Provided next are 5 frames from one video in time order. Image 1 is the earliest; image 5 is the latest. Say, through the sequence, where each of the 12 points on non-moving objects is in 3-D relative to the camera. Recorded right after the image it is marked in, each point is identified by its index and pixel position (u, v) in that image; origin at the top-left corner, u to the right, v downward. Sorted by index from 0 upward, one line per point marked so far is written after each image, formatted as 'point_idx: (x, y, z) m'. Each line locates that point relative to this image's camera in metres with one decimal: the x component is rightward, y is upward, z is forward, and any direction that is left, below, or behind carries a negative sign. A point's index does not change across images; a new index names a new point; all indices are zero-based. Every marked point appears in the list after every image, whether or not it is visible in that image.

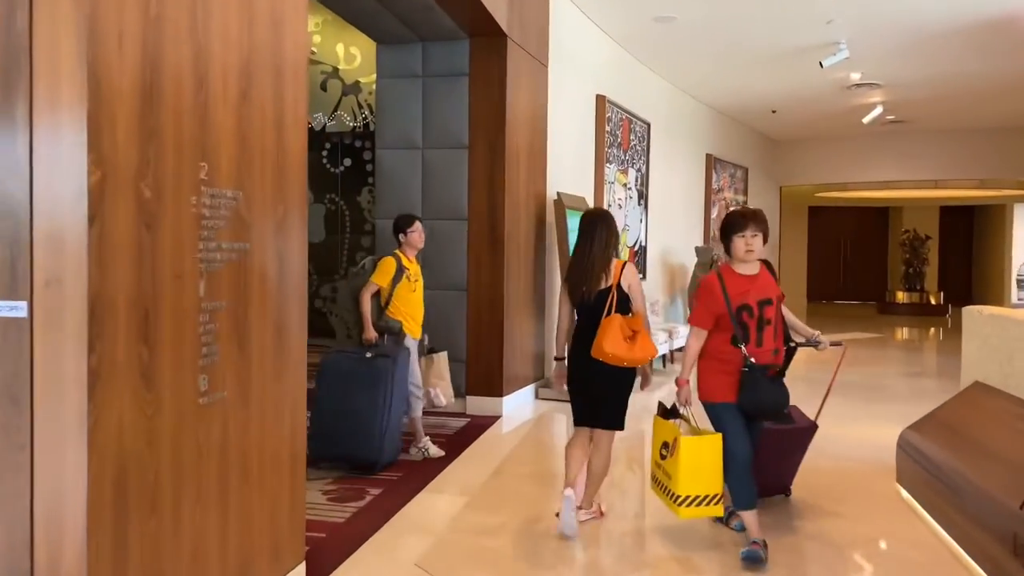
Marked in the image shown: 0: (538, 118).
0: (+0.2, +1.4, +6.0) m
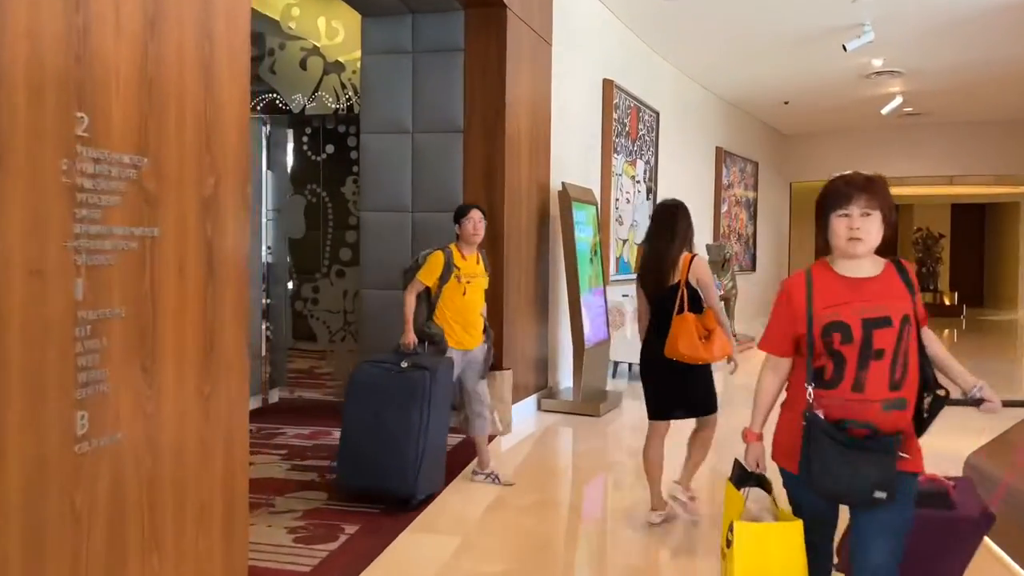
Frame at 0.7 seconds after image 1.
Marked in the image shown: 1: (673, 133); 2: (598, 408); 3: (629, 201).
0: (+0.2, +1.4, +5.5) m
1: (+2.0, +1.9, +9.0) m
2: (+0.6, -0.9, +5.4) m
3: (+1.2, +0.9, +7.5) m
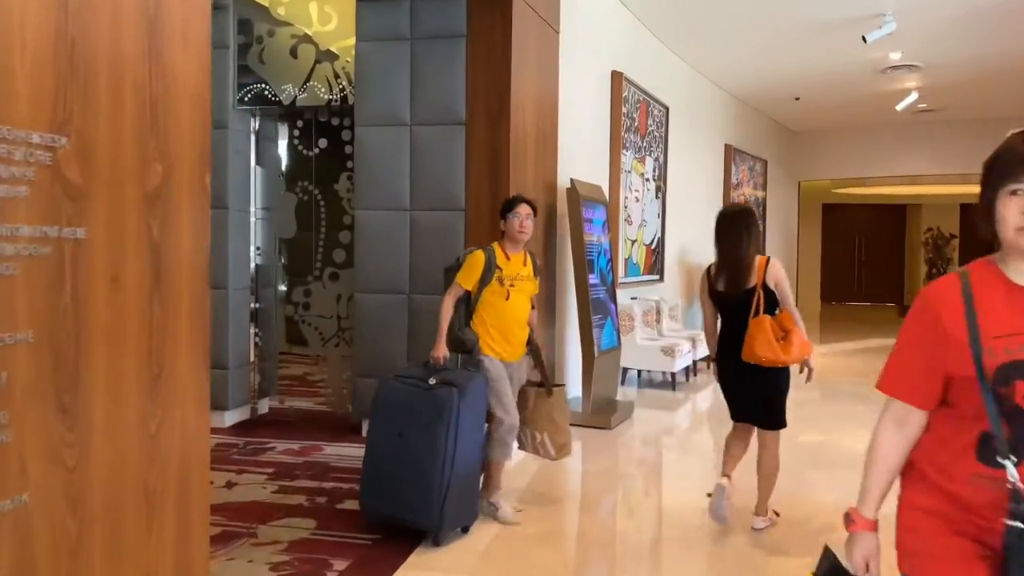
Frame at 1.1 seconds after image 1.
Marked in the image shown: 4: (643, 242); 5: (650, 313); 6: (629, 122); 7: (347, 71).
0: (+0.2, +1.4, +5.1) m
1: (+2.0, +1.9, +8.7) m
2: (+0.7, -0.9, +5.0) m
3: (+1.2, +0.9, +7.2) m
4: (+1.3, +0.5, +7.4) m
5: (+1.3, -0.2, +7.1) m
6: (+1.1, +1.5, +6.8) m
7: (-1.1, +1.4, +4.9) m
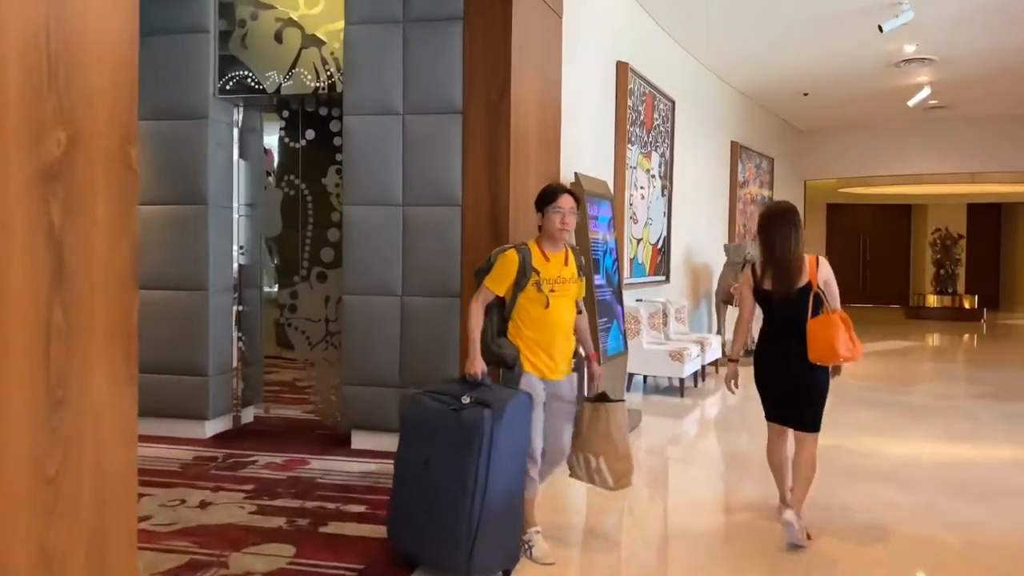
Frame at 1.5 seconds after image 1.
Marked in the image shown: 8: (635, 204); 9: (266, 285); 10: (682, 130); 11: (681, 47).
0: (+0.2, +1.4, +4.8) m
1: (+2.0, +1.9, +8.4) m
2: (+0.7, -0.9, +4.7) m
3: (+1.2, +0.9, +6.9) m
4: (+1.3, +0.4, +7.0) m
5: (+1.3, -0.2, +6.7) m
6: (+1.1, +1.5, +6.5) m
7: (-1.1, +1.4, +4.6) m
8: (+1.1, +0.8, +6.6) m
9: (-1.6, 0.0, +4.9) m
10: (+1.9, +1.7, +8.2) m
11: (+1.8, +2.6, +8.0) m
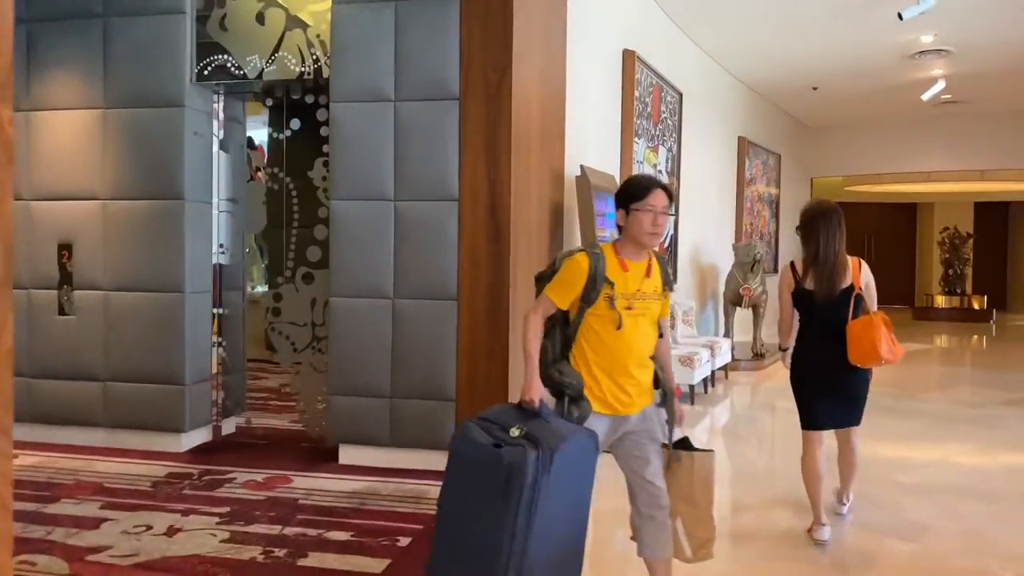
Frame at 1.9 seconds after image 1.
0: (+0.3, +1.3, +4.5) m
1: (+2.0, +1.9, +8.1) m
2: (+0.7, -0.9, +4.4) m
3: (+1.2, +0.8, +6.5) m
4: (+1.3, +0.4, +6.7) m
5: (+1.3, -0.2, +6.4) m
6: (+1.1, +1.5, +6.1) m
7: (-1.1, +1.4, +4.2) m
8: (+1.1, +0.7, +6.3) m
9: (-1.6, 0.0, +4.6) m
10: (+1.9, +1.7, +7.9) m
11: (+1.8, +2.6, +7.7) m
